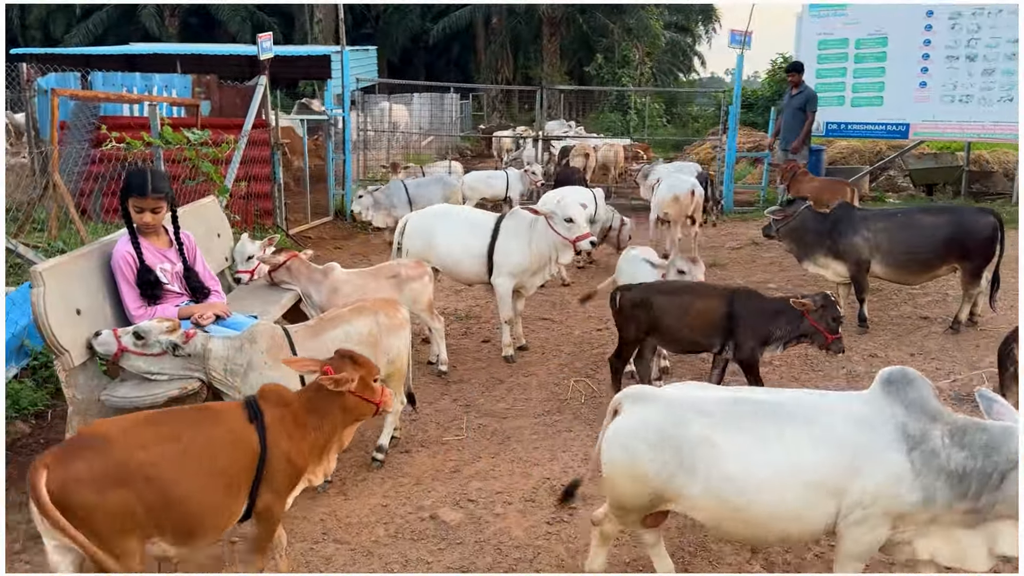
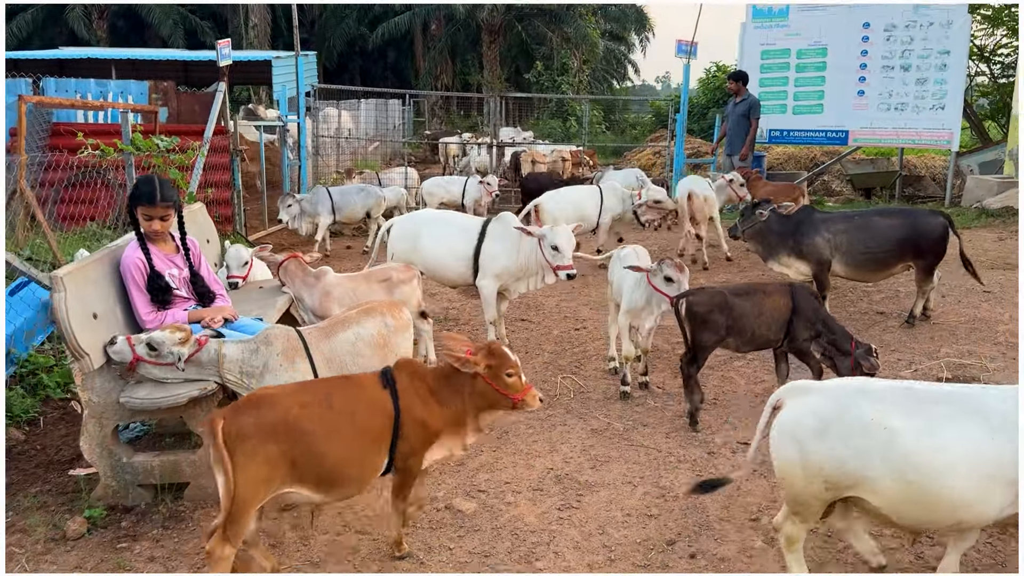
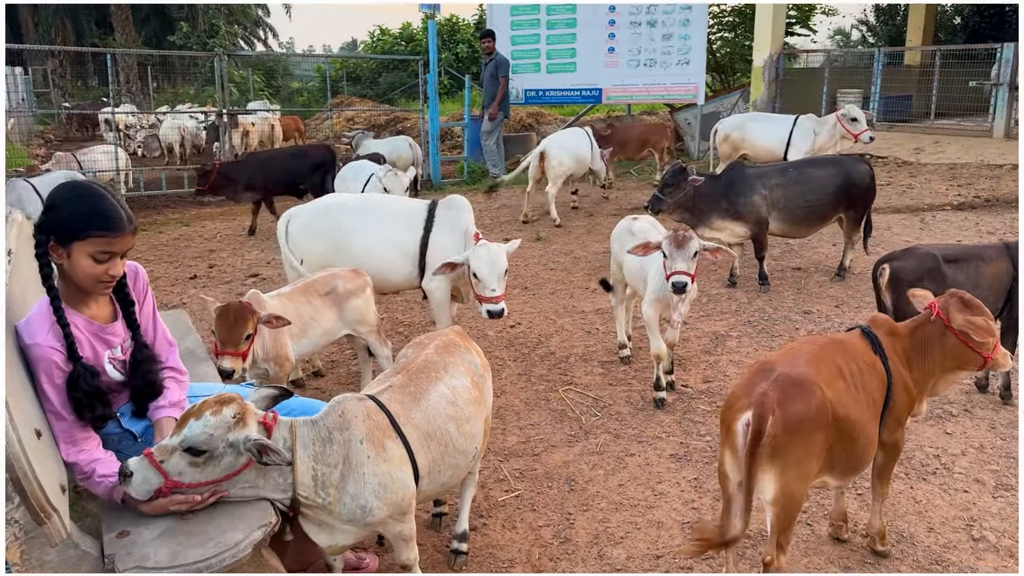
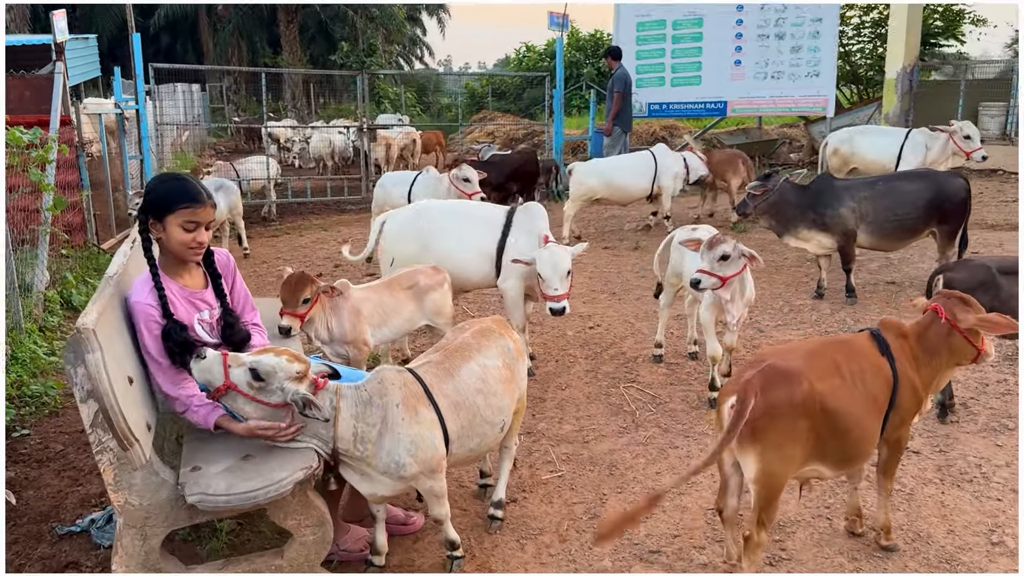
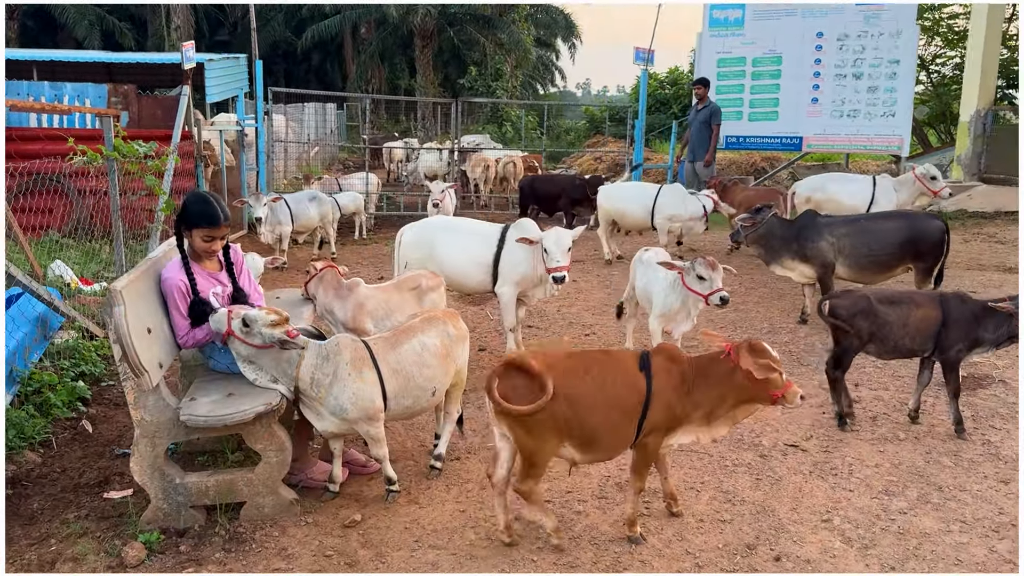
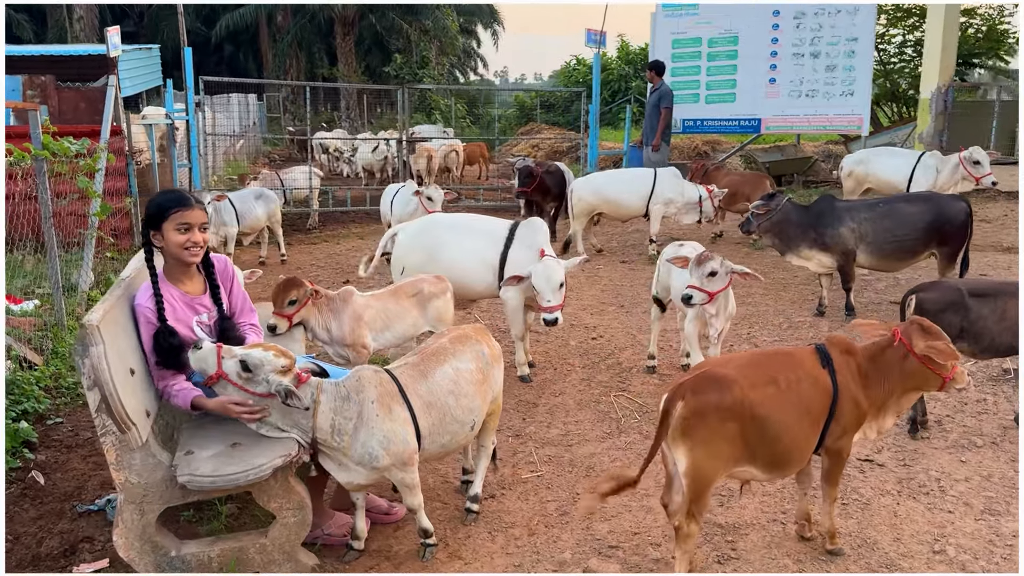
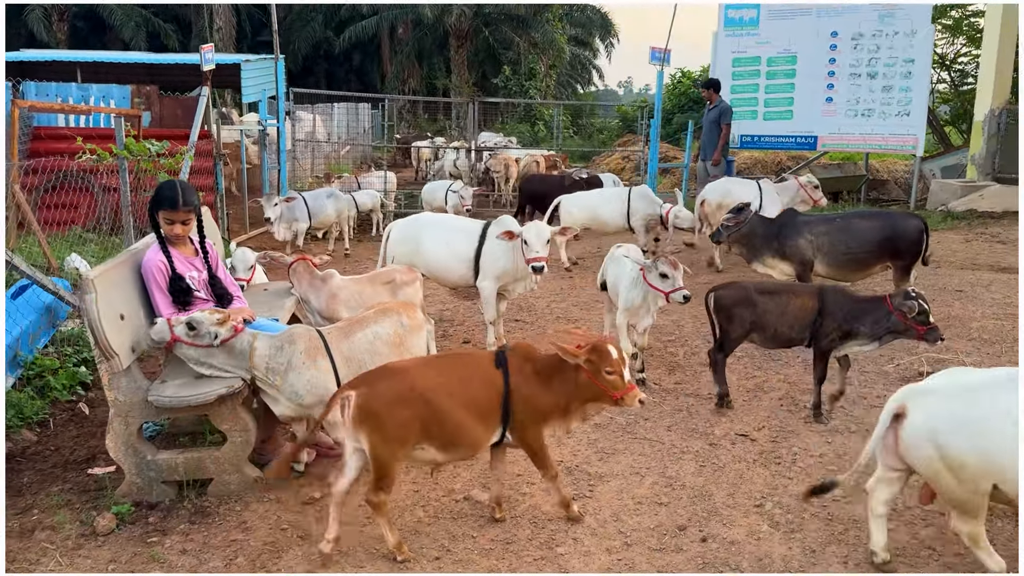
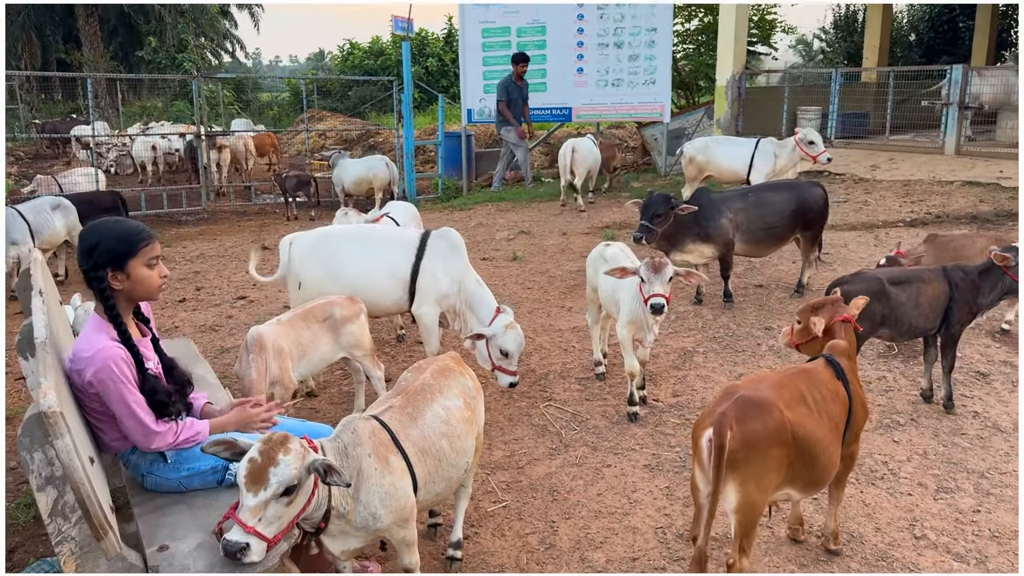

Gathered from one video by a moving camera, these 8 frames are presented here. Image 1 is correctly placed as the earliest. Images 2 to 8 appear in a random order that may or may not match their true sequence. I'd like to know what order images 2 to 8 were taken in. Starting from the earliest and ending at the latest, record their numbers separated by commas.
2, 7, 5, 6, 4, 3, 8
